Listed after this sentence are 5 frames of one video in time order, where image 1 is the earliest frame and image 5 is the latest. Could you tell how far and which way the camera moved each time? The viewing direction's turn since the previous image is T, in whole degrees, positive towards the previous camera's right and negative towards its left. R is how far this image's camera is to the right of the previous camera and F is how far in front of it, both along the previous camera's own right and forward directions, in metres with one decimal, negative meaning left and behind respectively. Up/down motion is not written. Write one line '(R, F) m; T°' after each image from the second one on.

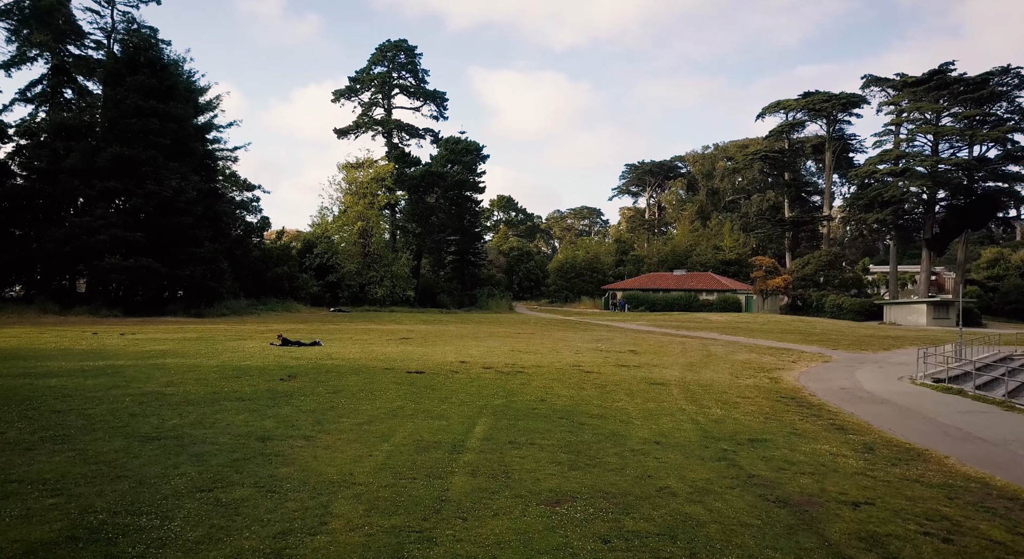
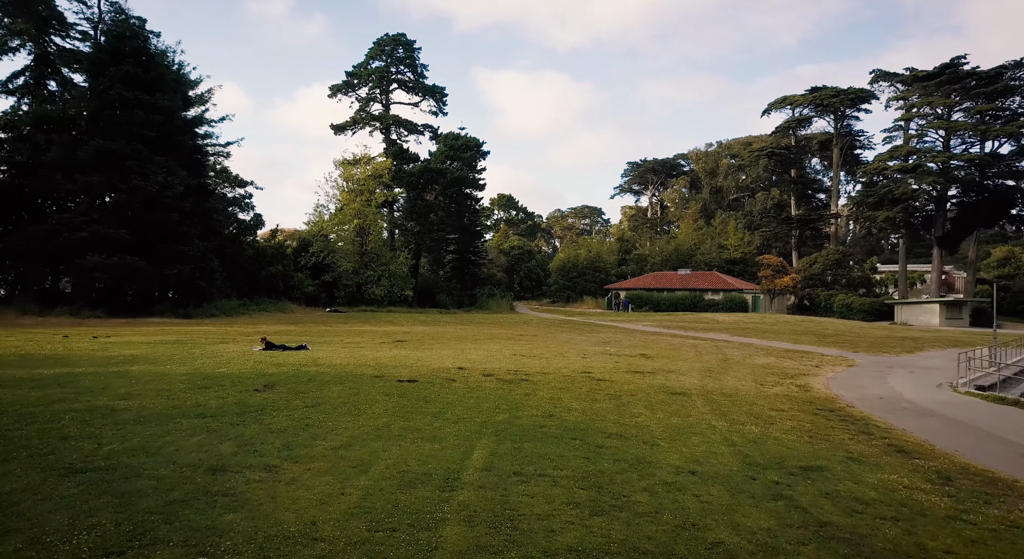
(0.0, +1.5) m; 0°
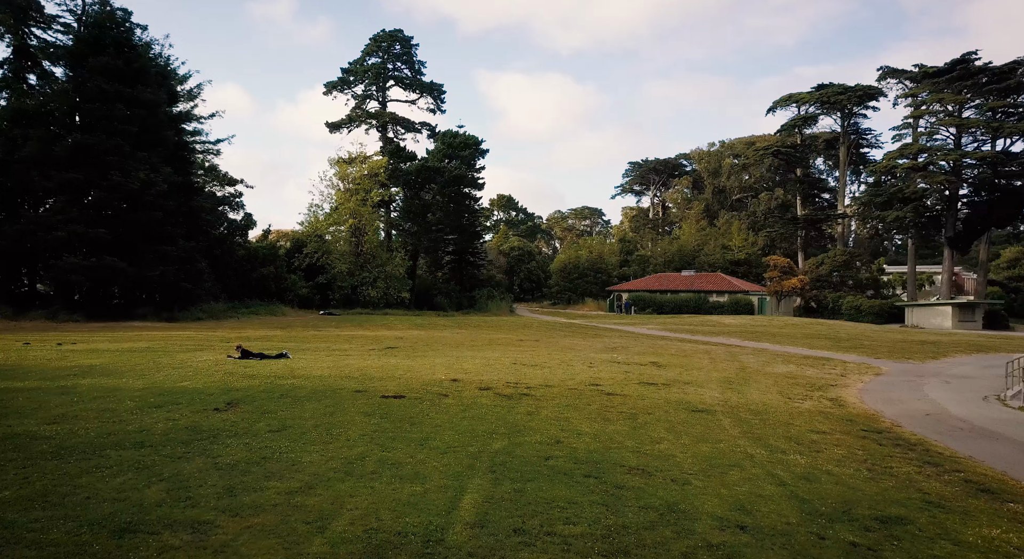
(0.0, +1.6) m; 0°
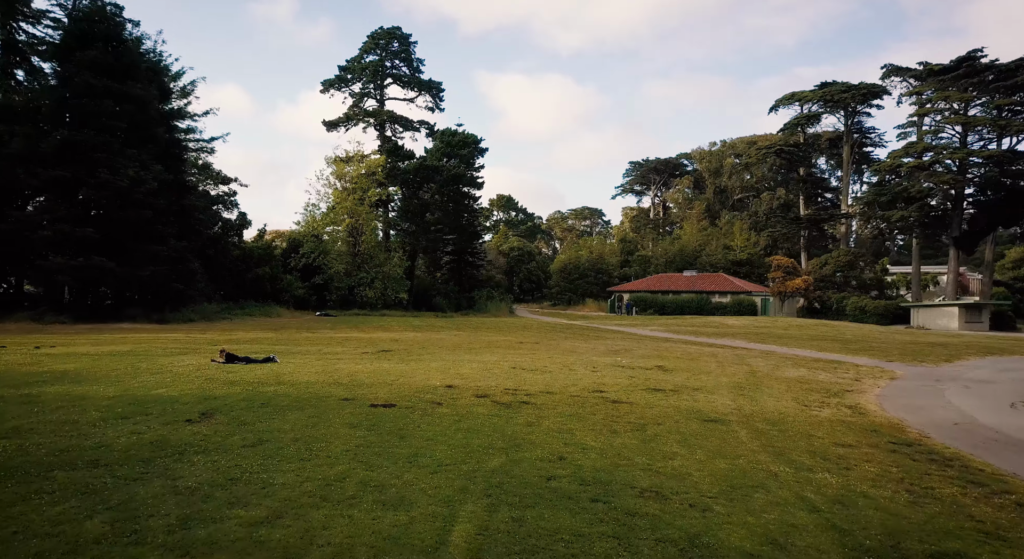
(0.0, +0.8) m; 0°
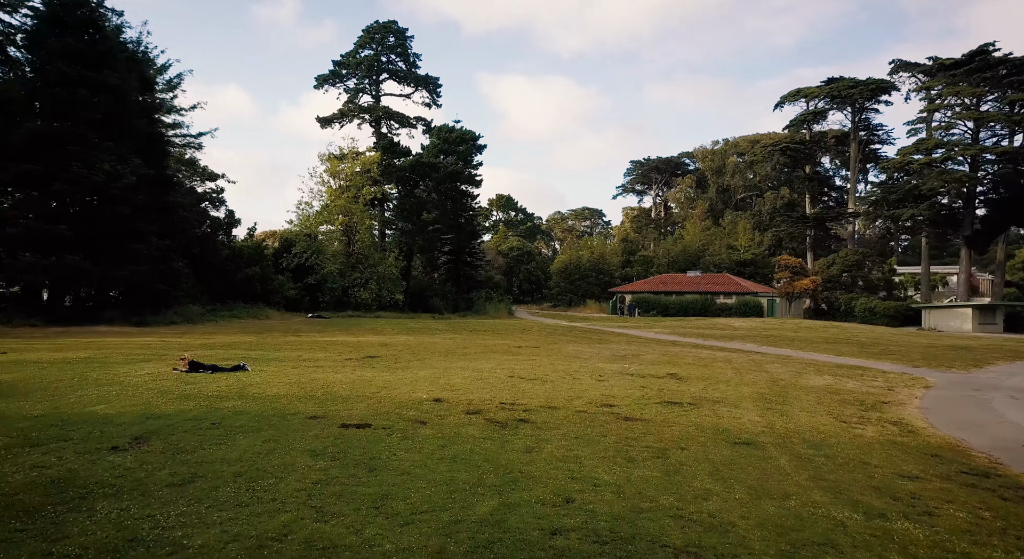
(0.0, +1.6) m; 0°
